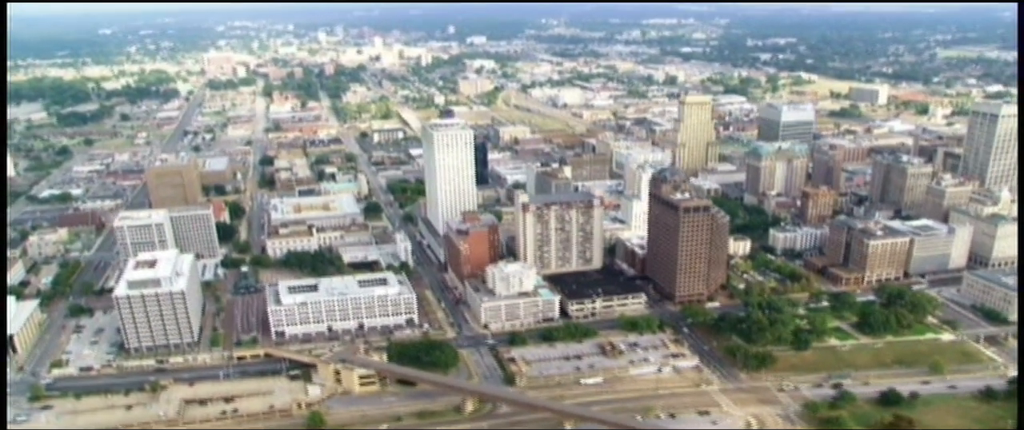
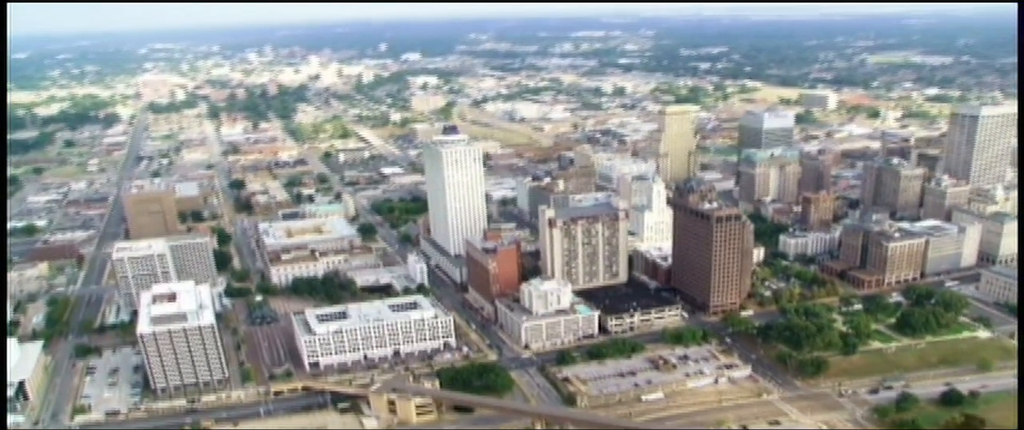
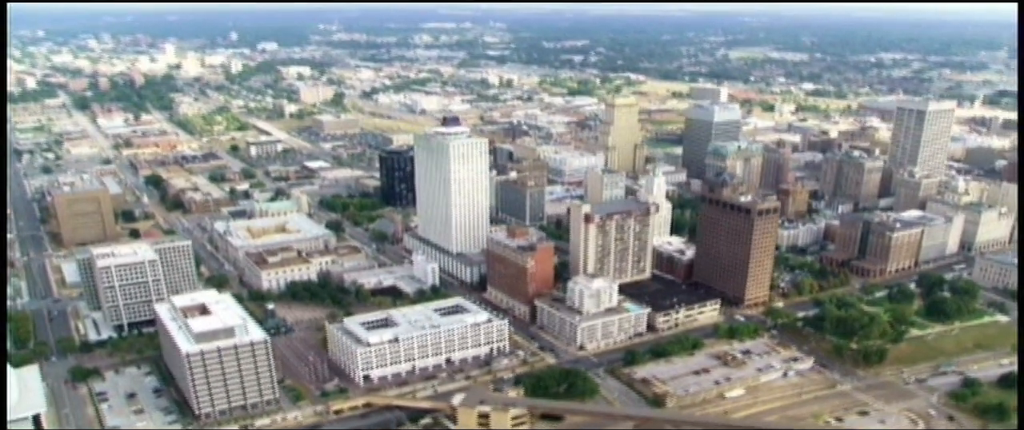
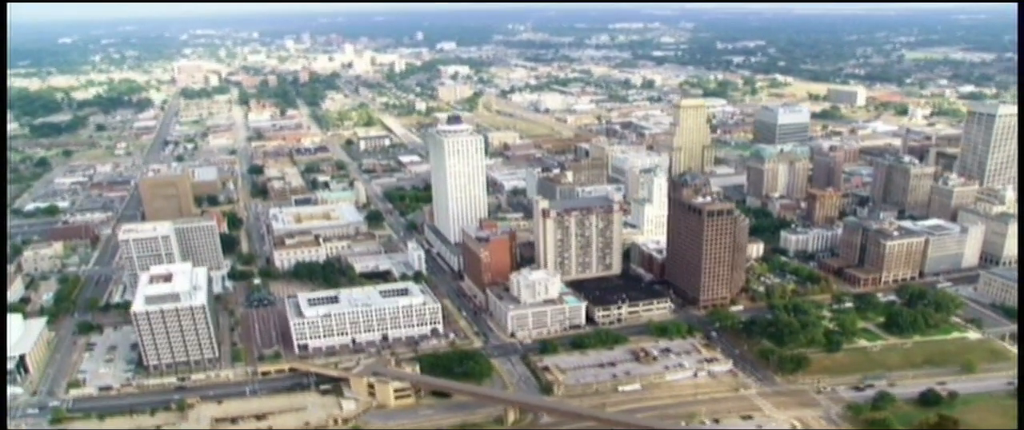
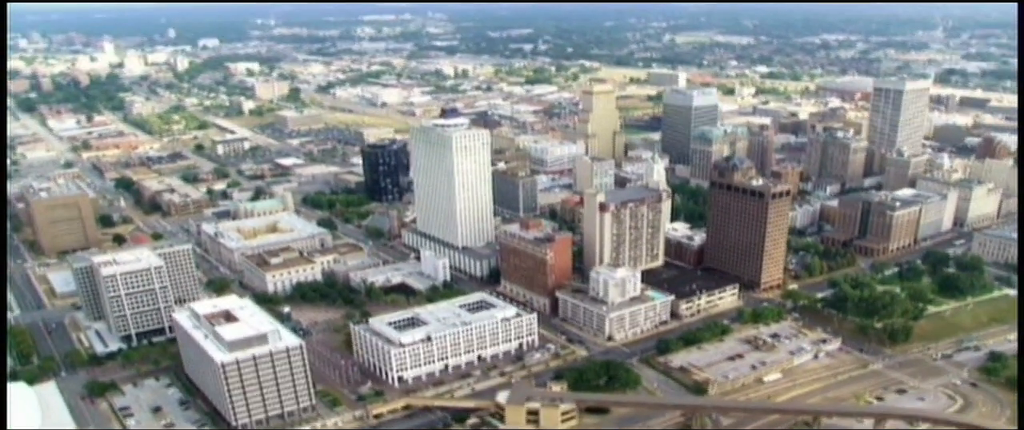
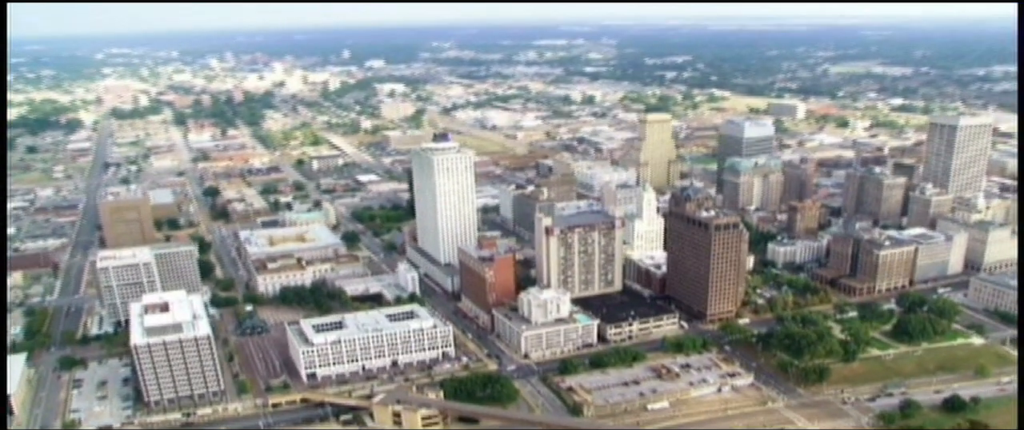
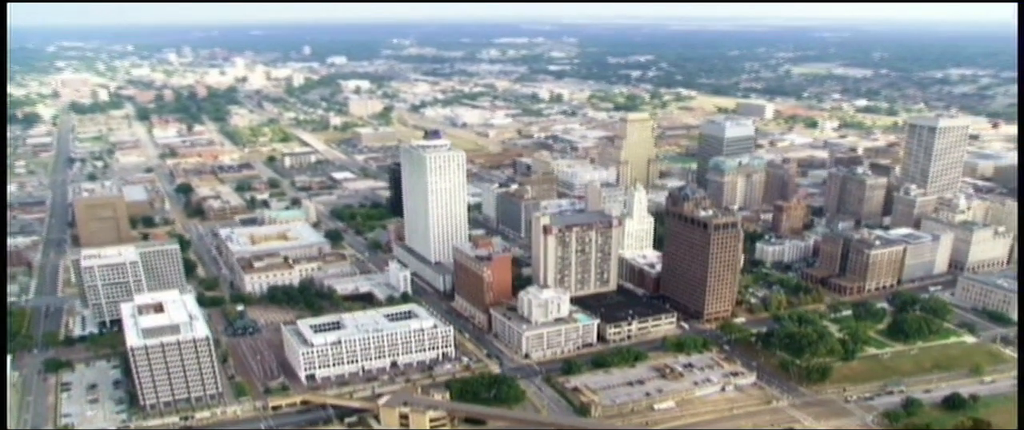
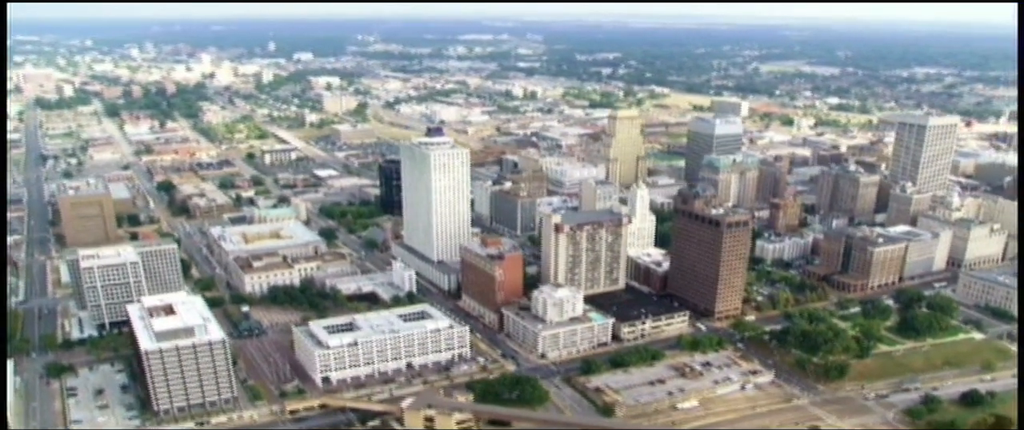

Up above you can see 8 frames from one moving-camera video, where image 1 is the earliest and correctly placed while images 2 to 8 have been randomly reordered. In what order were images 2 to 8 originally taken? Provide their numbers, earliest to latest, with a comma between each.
4, 2, 6, 7, 8, 3, 5
